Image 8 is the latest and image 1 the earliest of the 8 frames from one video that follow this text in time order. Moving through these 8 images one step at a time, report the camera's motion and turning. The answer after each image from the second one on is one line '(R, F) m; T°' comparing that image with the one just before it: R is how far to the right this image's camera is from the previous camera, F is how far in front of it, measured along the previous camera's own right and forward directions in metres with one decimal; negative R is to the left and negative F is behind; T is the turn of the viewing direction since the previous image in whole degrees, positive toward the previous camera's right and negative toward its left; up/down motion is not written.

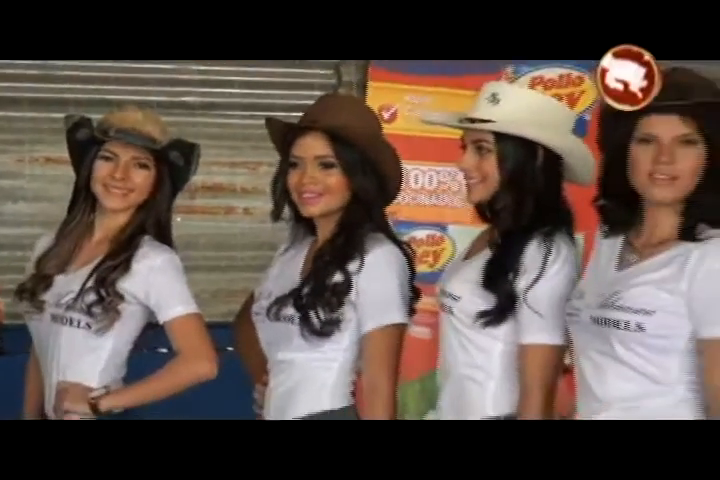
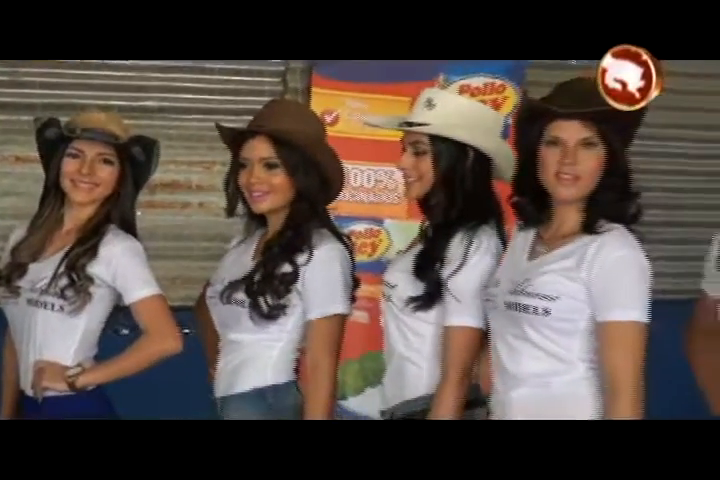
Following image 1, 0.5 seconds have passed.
(+0.1, -0.2) m; -1°
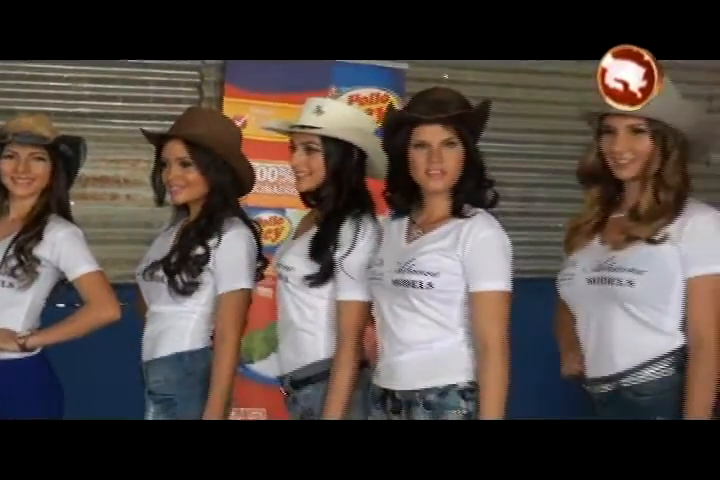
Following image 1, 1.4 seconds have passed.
(+0.1, -0.3) m; +4°
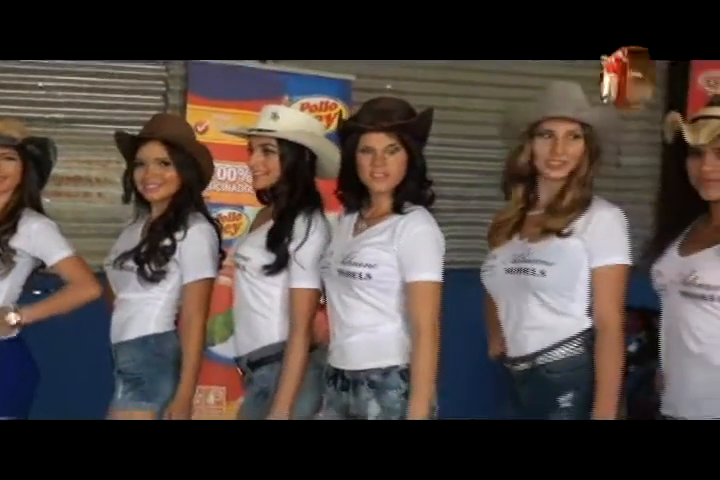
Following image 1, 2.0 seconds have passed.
(0.0, -0.2) m; +3°
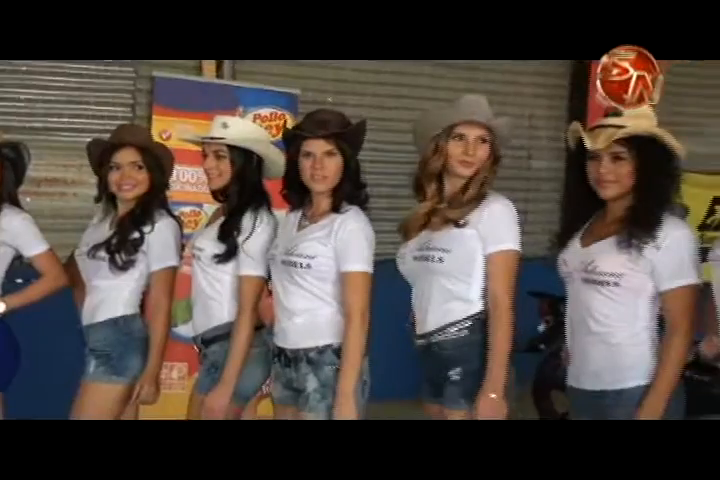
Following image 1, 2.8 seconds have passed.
(0.0, -0.3) m; +2°
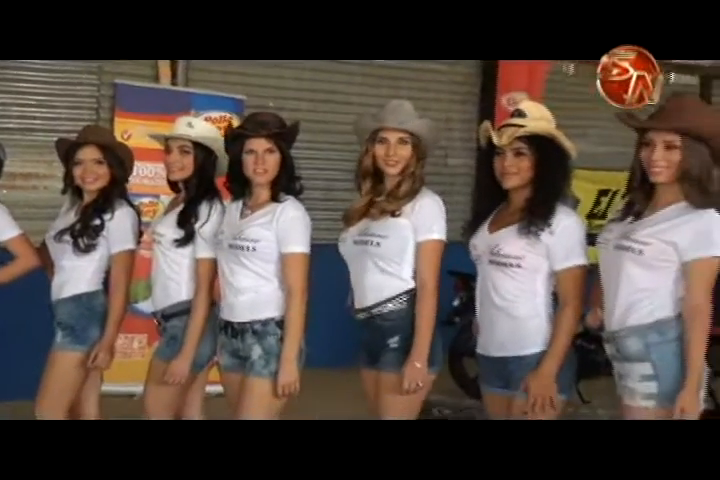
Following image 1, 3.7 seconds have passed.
(+0.1, -0.4) m; +2°
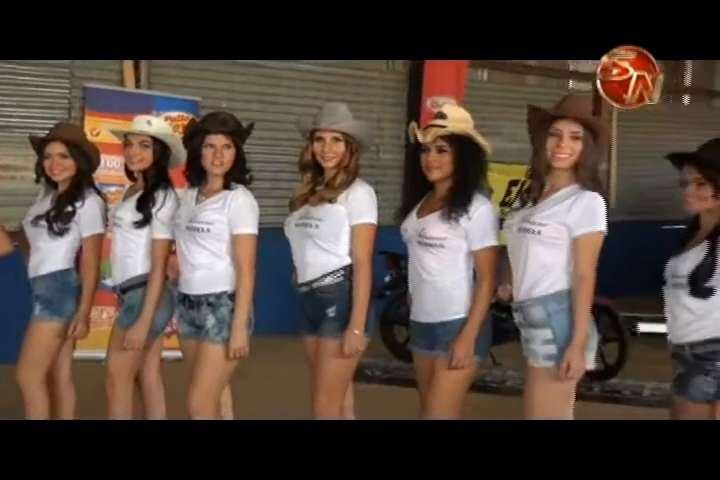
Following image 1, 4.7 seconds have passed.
(0.0, -0.5) m; +3°
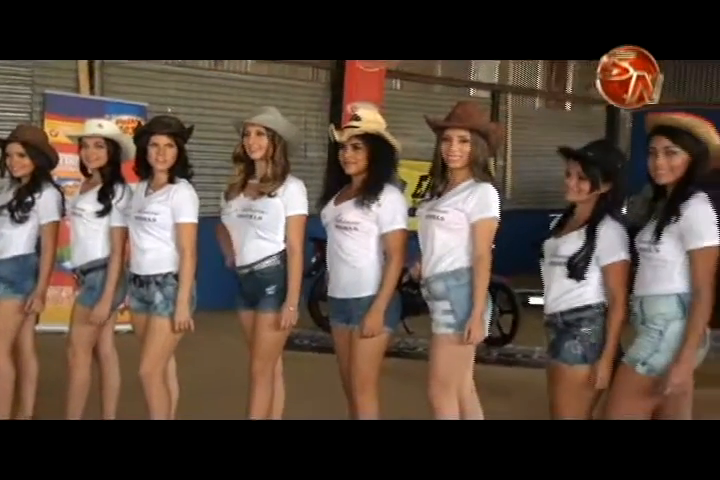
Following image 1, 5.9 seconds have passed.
(+0.1, -0.5) m; +3°
